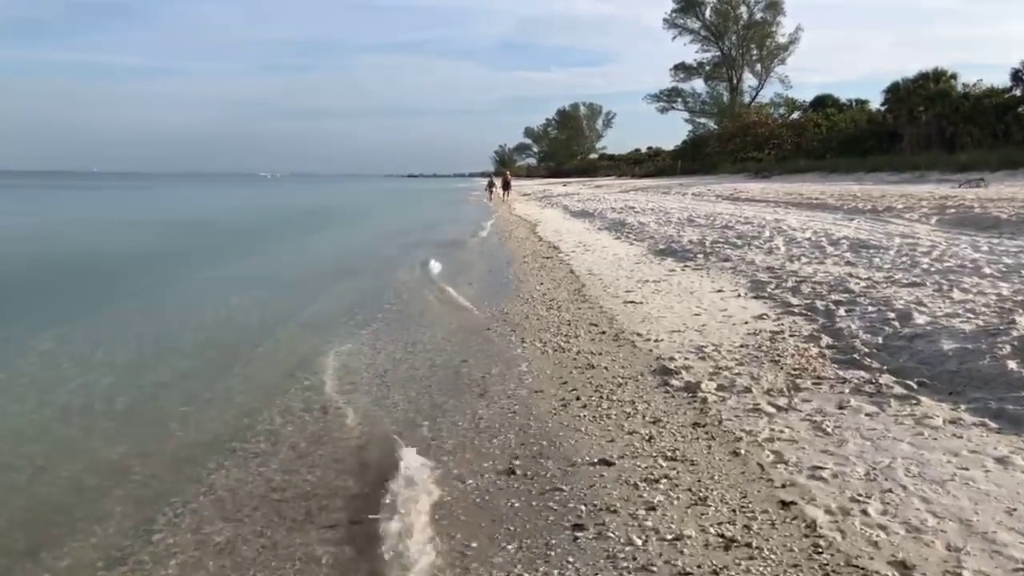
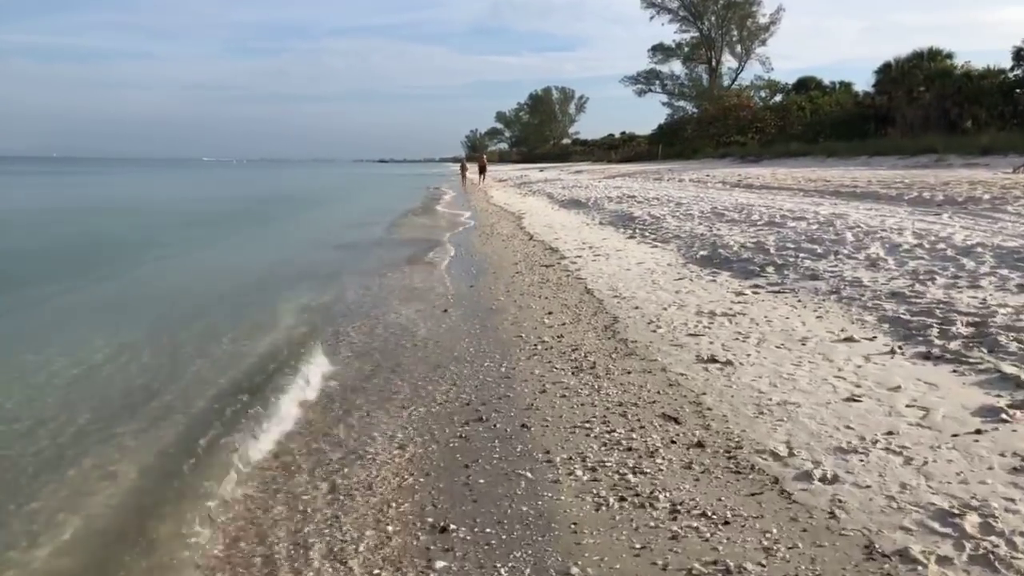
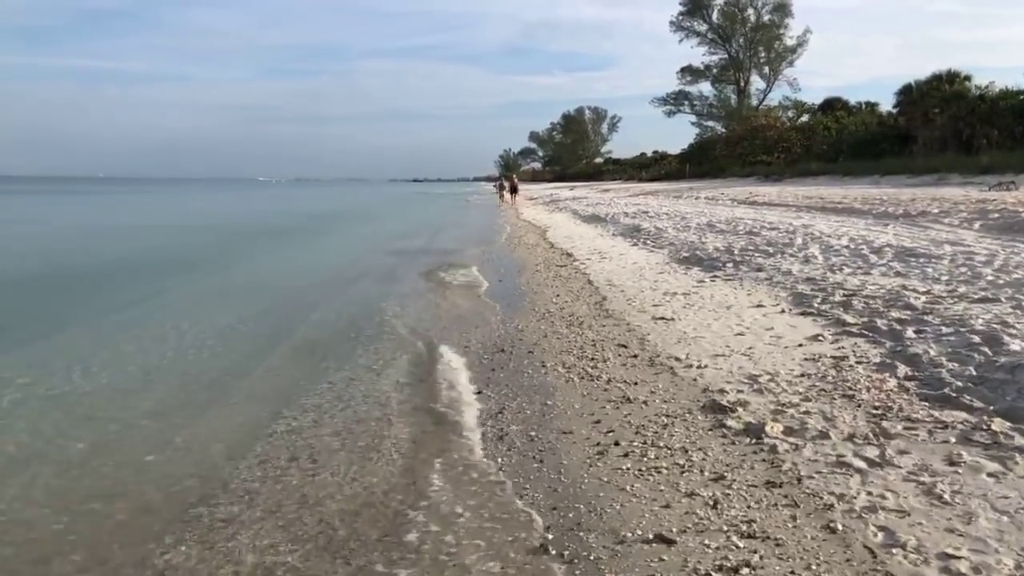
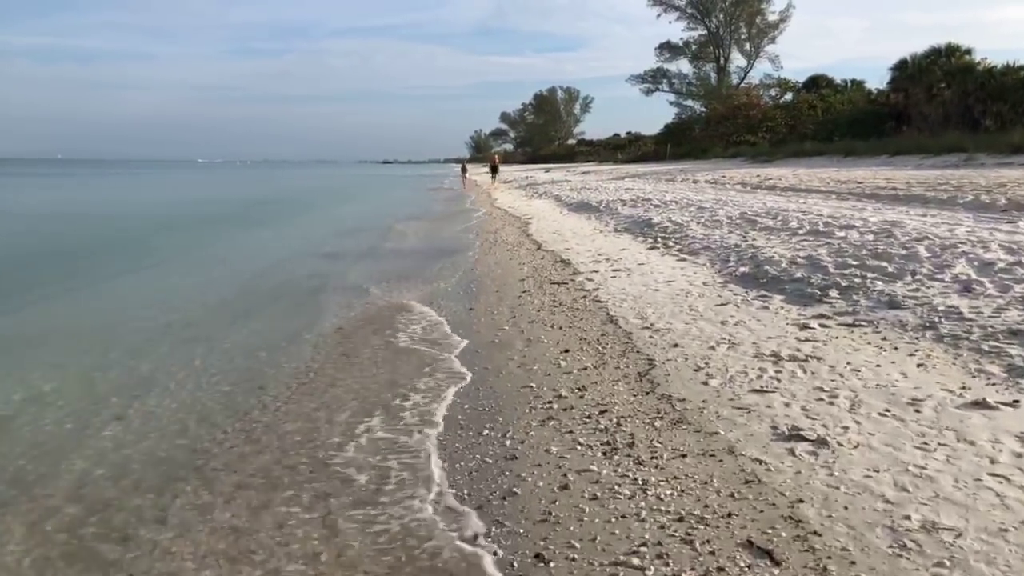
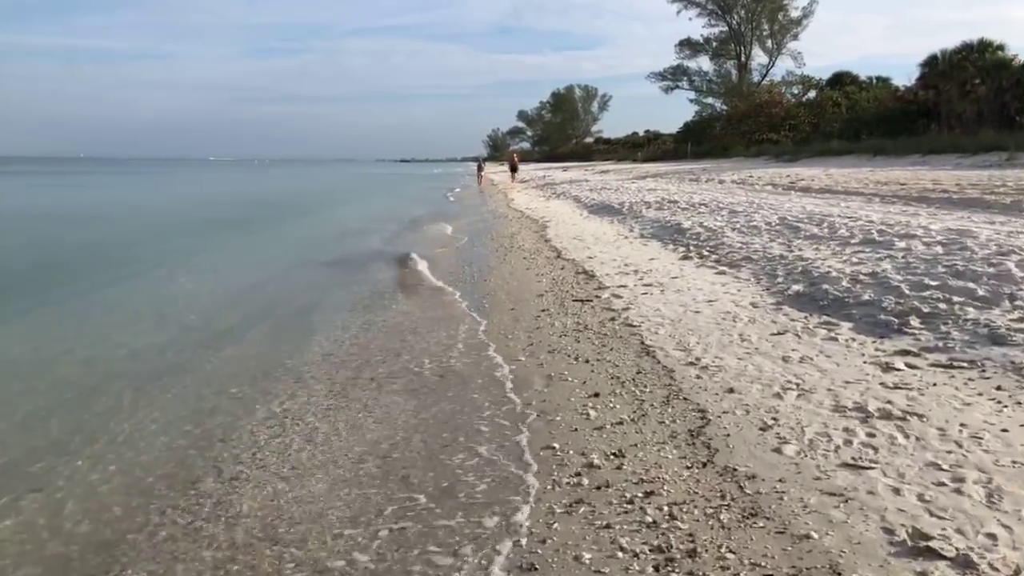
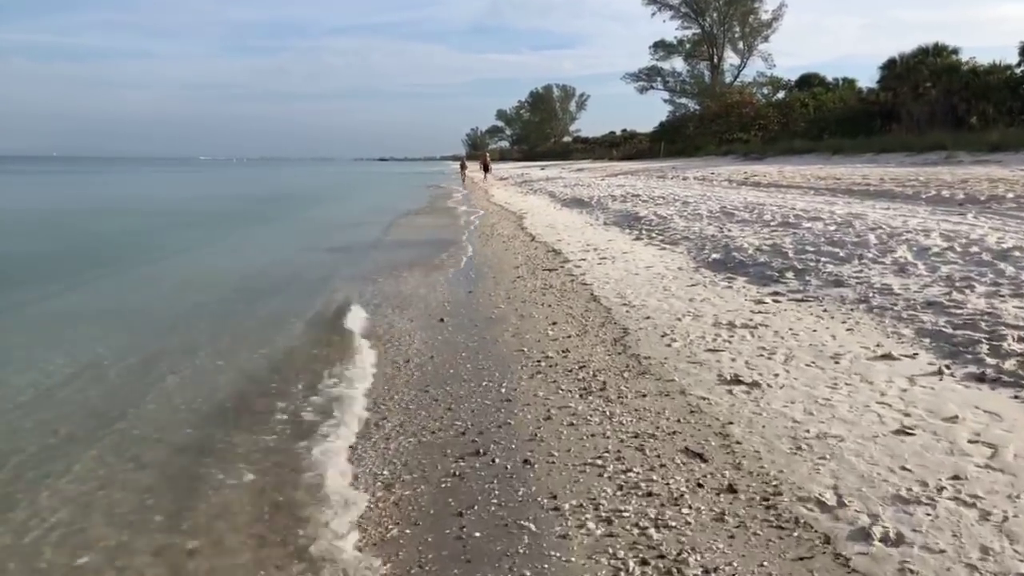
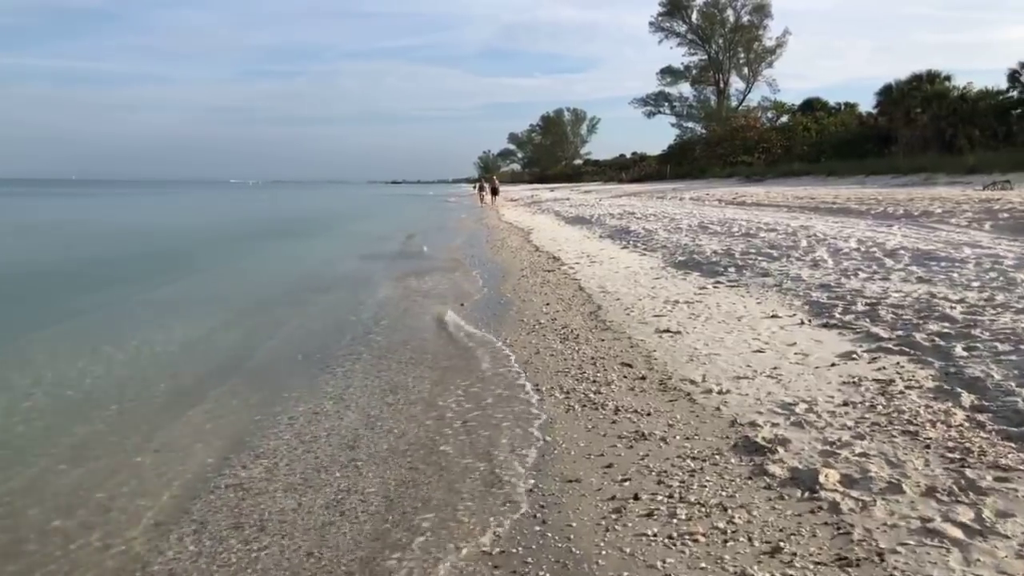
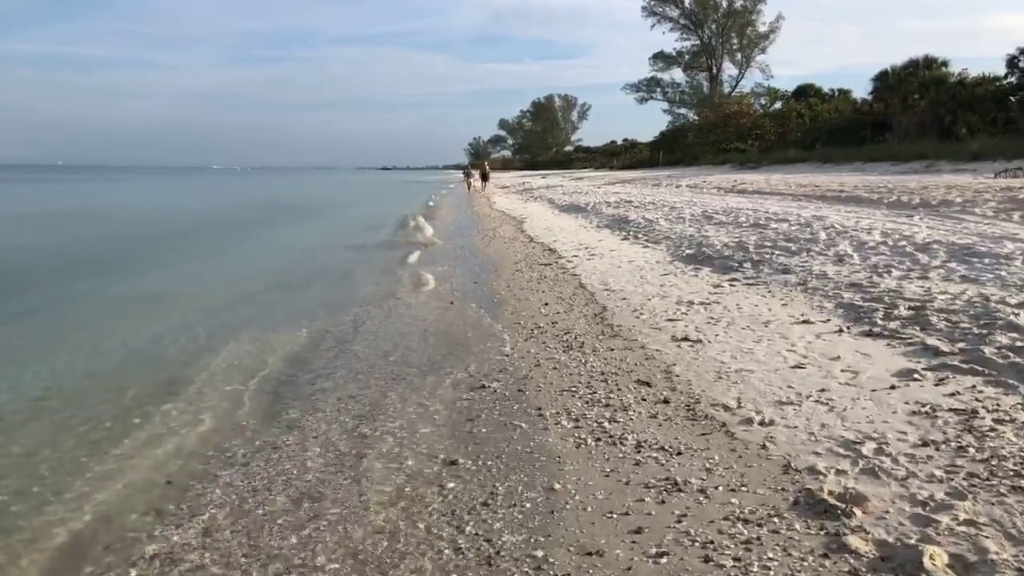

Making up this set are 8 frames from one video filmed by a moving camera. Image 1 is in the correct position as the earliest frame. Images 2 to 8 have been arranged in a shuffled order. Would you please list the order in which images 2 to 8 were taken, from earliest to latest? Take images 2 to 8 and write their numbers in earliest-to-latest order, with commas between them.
3, 7, 8, 2, 6, 4, 5
